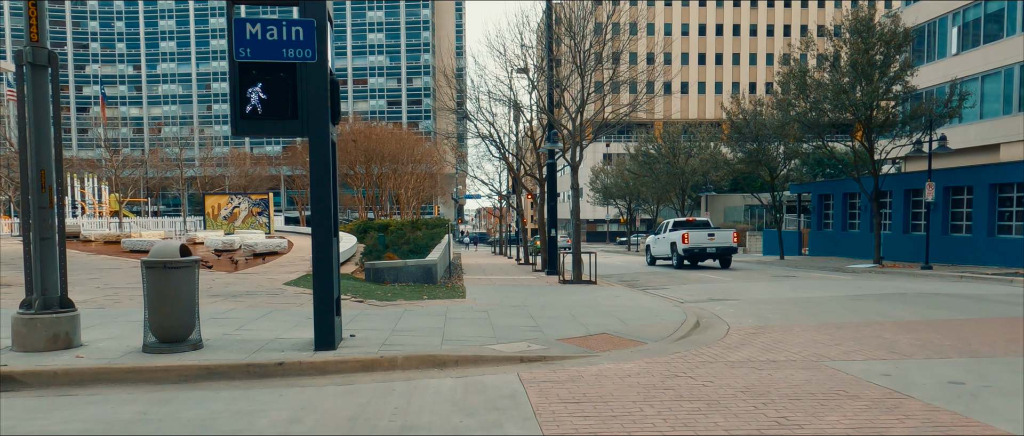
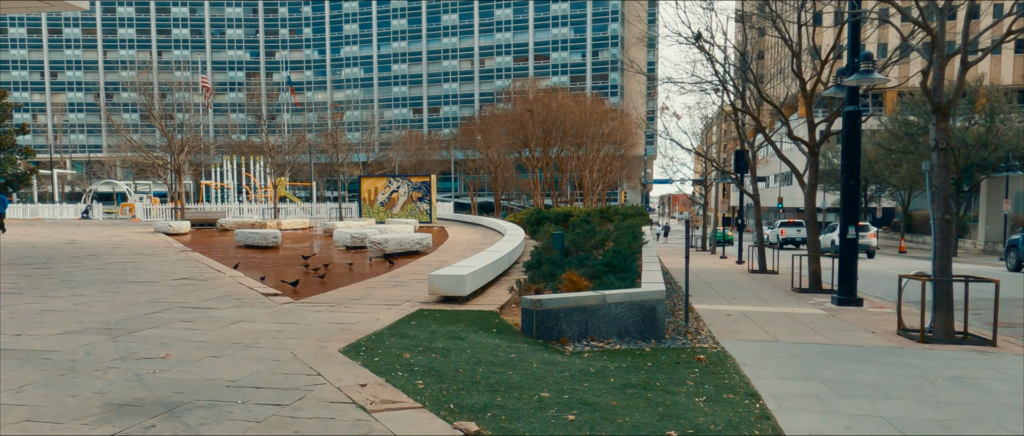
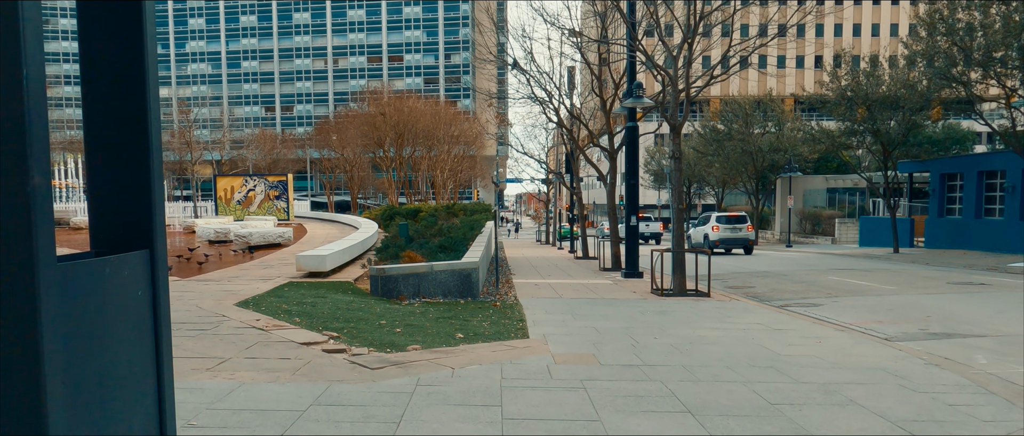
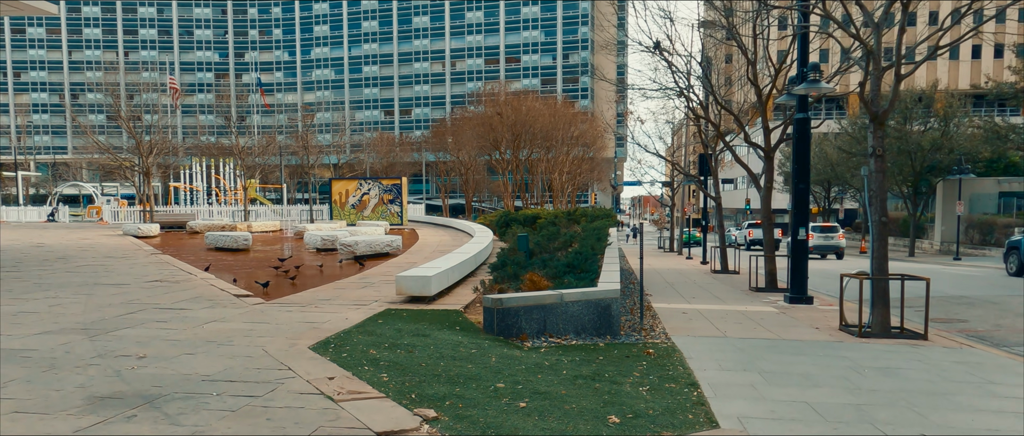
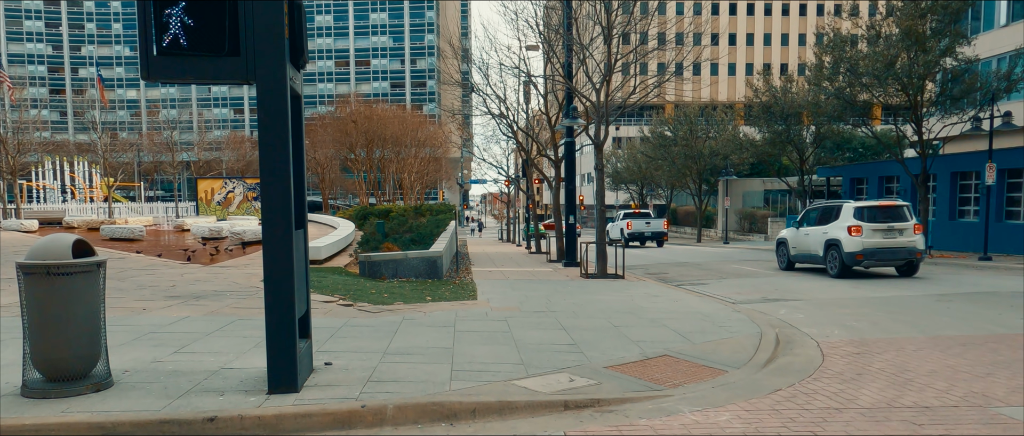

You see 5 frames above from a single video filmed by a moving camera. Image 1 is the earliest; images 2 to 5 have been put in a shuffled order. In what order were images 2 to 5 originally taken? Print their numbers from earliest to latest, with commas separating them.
5, 3, 4, 2
